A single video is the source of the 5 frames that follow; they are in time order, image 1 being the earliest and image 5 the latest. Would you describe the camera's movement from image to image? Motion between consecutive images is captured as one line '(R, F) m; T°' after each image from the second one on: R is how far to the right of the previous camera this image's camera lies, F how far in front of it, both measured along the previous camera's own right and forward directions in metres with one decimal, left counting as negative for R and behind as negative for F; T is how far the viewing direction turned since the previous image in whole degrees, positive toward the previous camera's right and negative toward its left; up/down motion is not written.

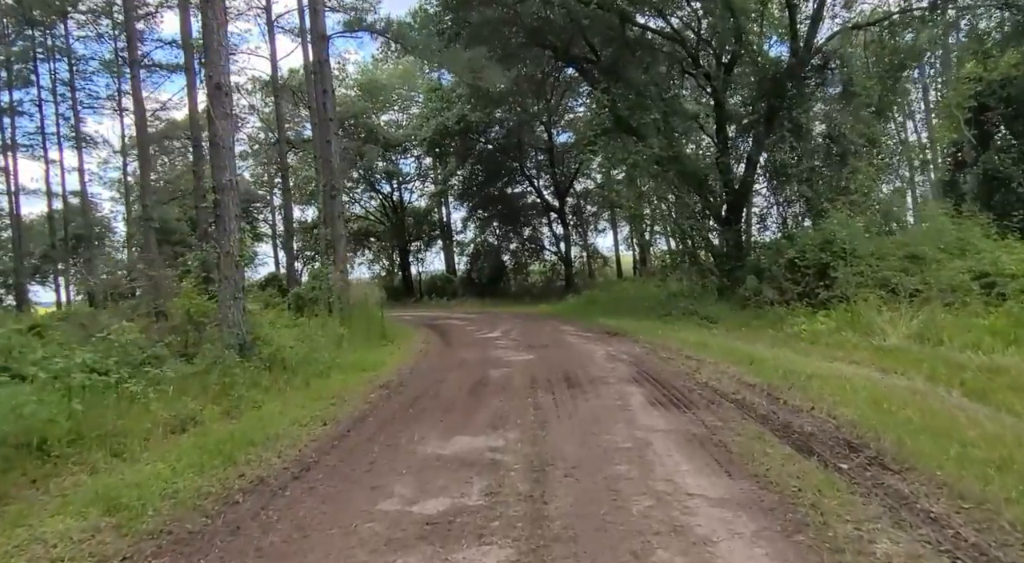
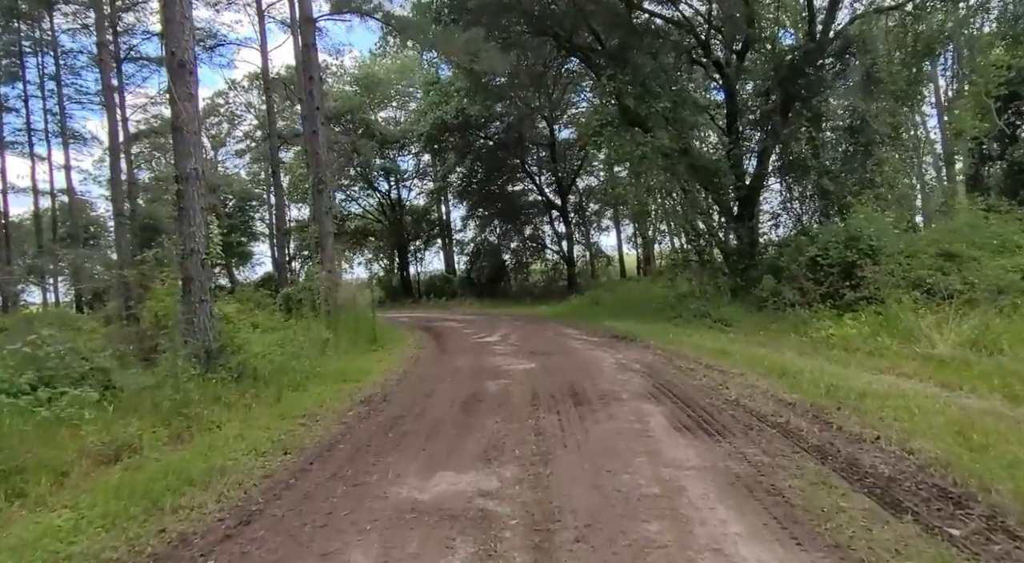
(0.0, +1.1) m; 0°
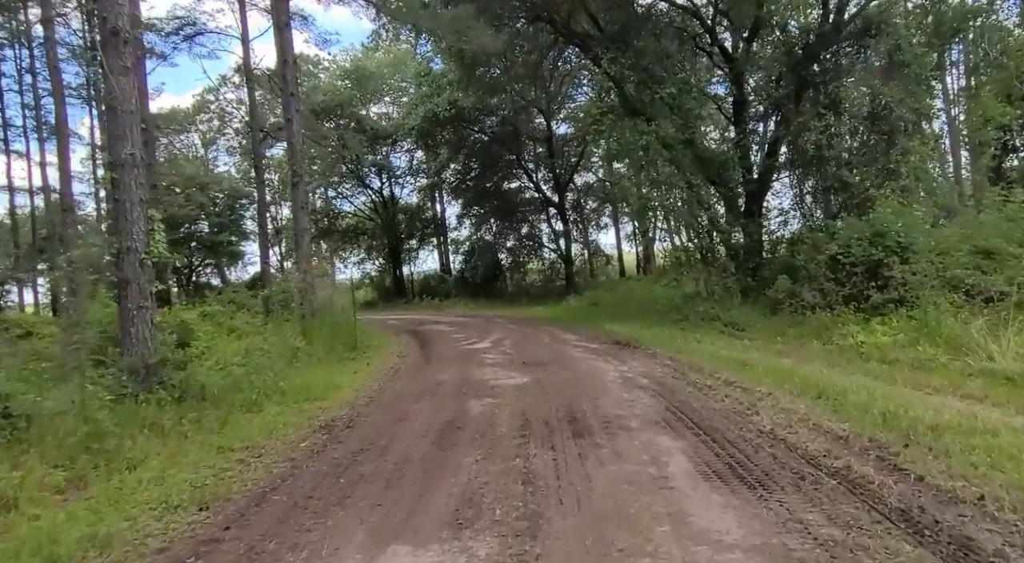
(+0.1, +1.3) m; 0°
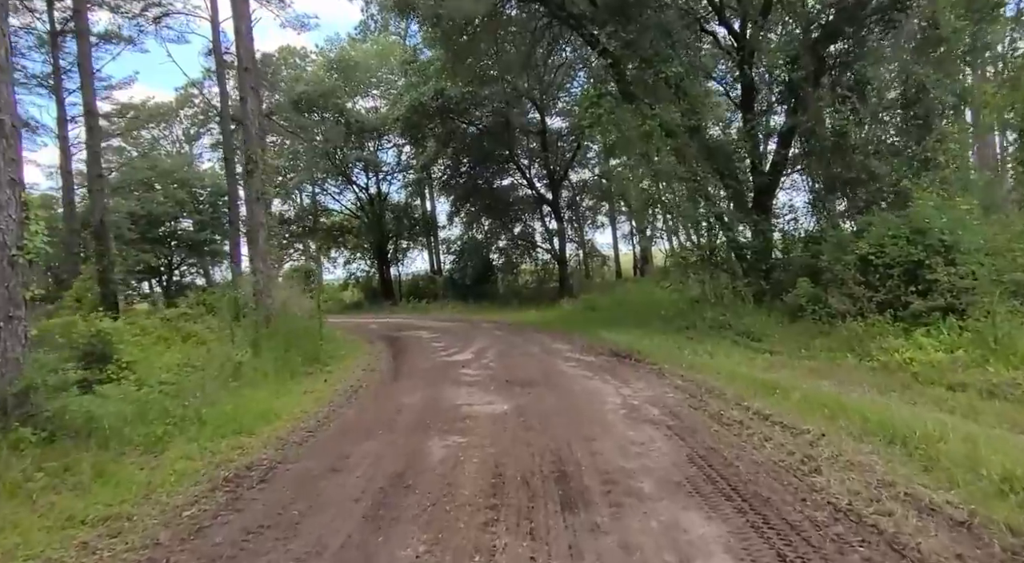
(+0.2, +1.7) m; 0°
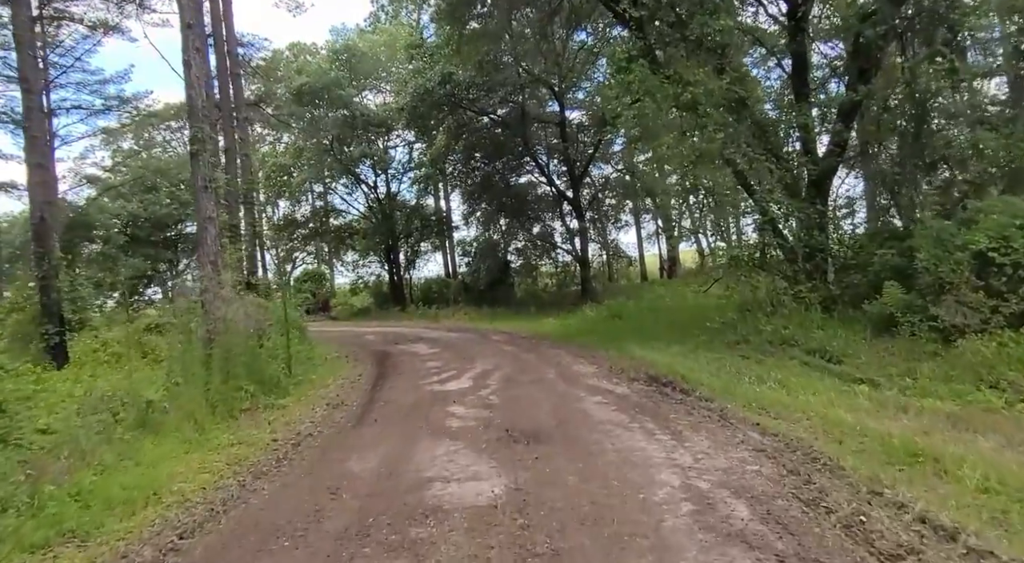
(+0.2, +2.6) m; -2°
